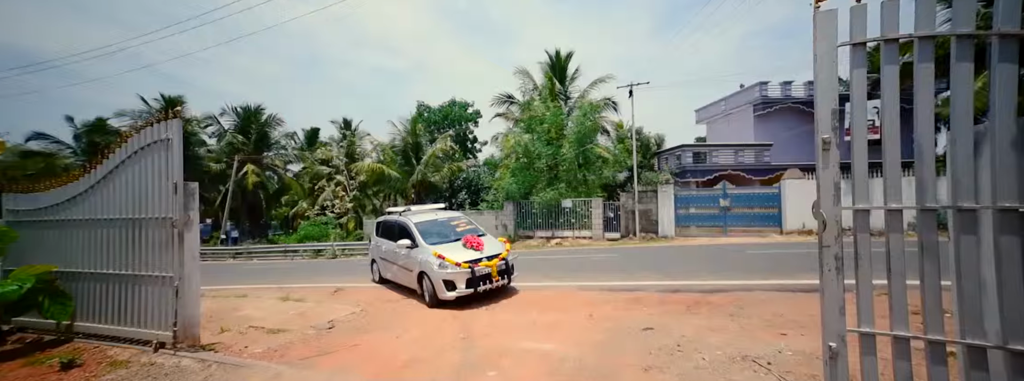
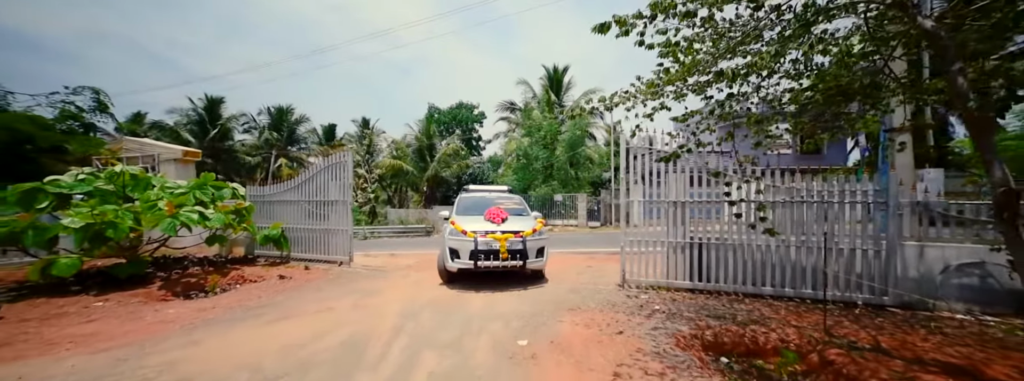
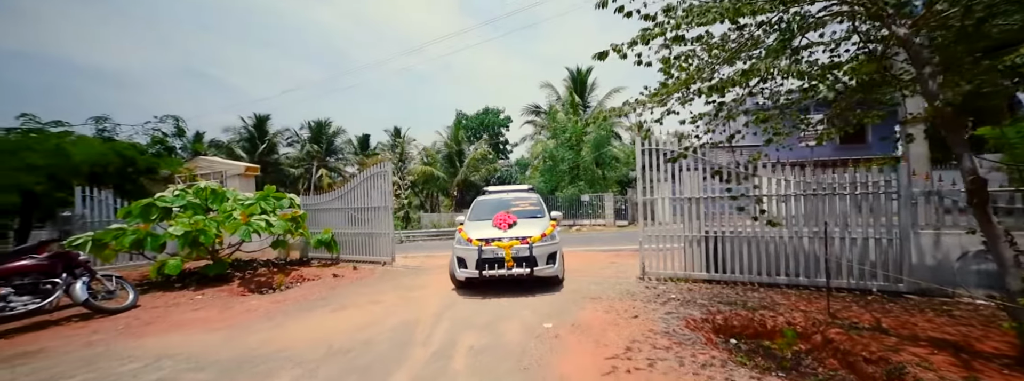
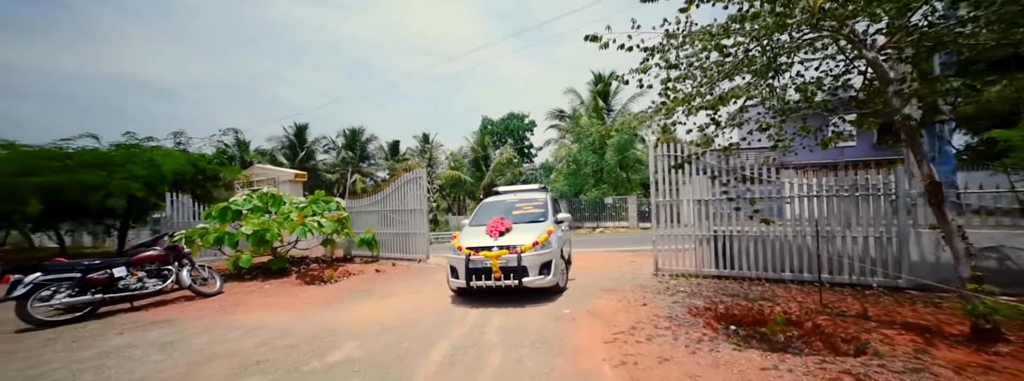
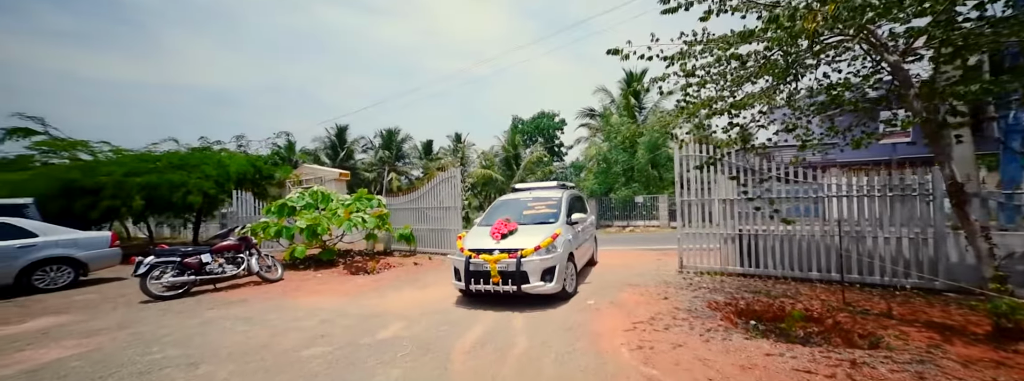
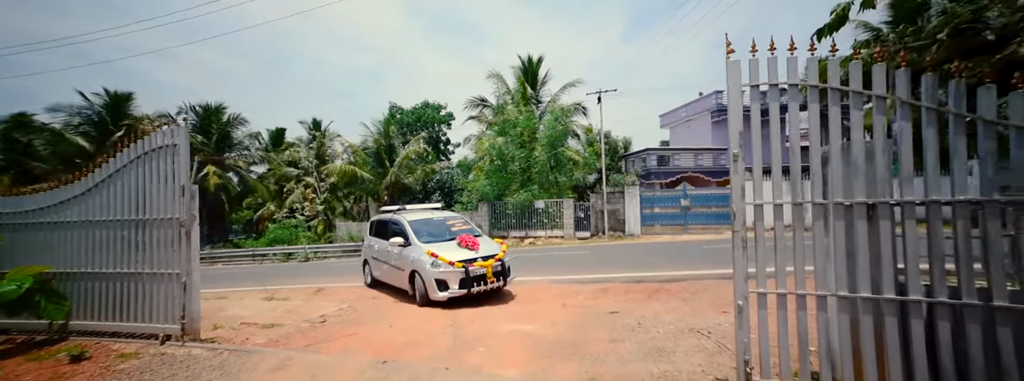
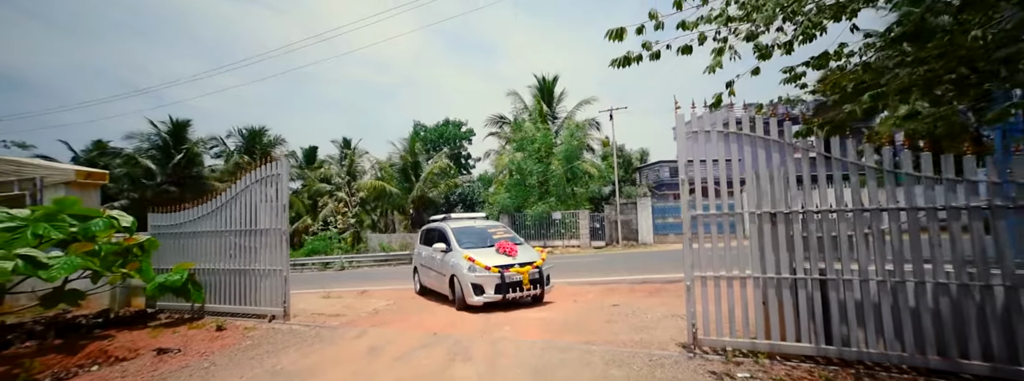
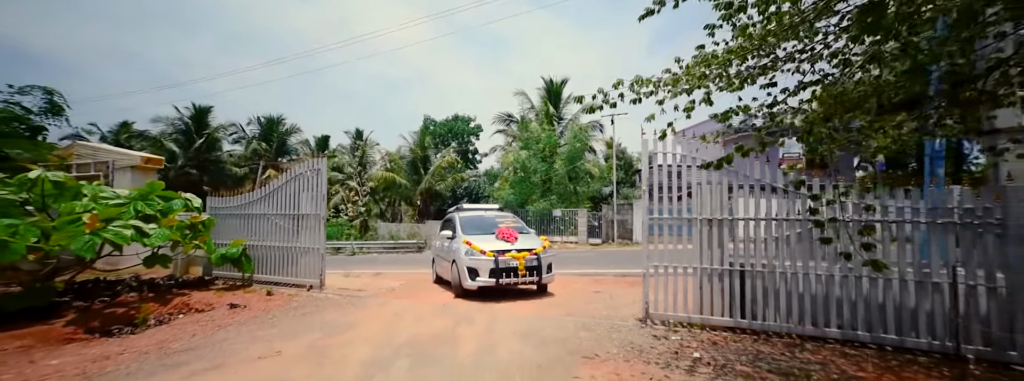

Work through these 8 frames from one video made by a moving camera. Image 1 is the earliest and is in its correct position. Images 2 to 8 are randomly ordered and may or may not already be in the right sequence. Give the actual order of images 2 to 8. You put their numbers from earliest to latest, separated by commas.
6, 7, 8, 2, 3, 4, 5
